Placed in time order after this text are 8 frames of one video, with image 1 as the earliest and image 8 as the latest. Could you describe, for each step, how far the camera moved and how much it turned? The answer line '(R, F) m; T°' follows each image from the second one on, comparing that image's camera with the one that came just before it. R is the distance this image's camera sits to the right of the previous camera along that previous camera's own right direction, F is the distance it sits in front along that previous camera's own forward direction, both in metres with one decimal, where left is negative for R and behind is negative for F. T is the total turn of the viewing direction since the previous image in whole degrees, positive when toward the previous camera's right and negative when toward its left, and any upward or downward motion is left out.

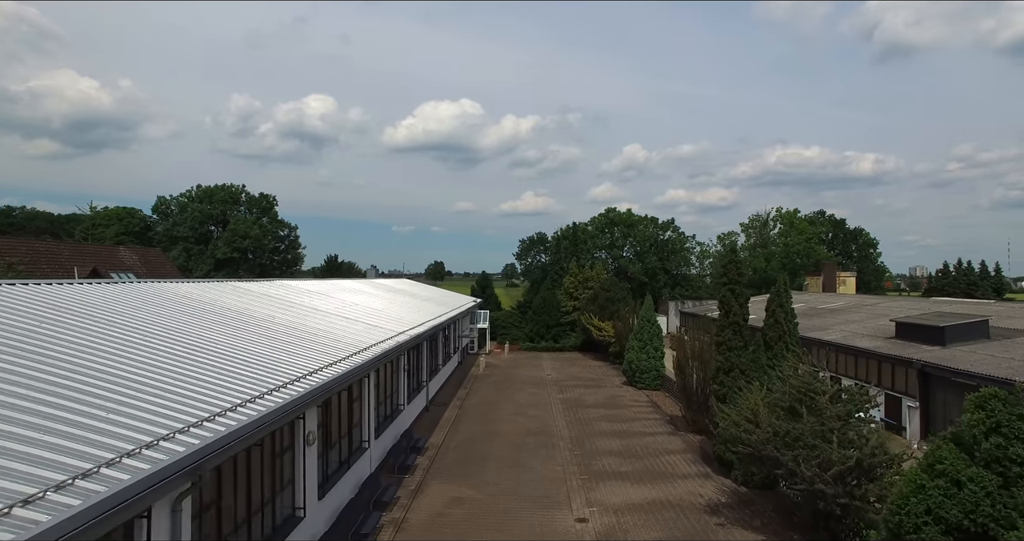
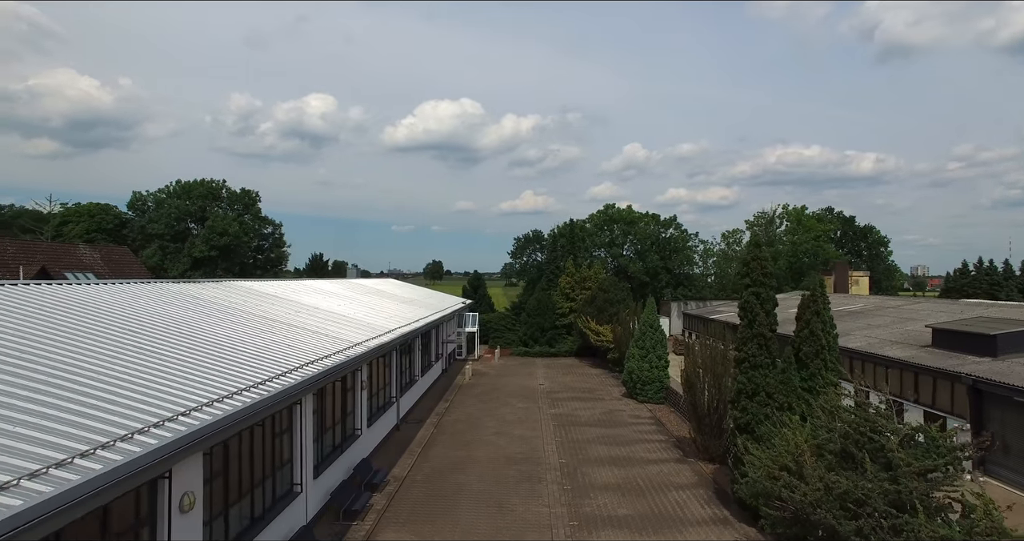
(+0.5, +2.5) m; 0°
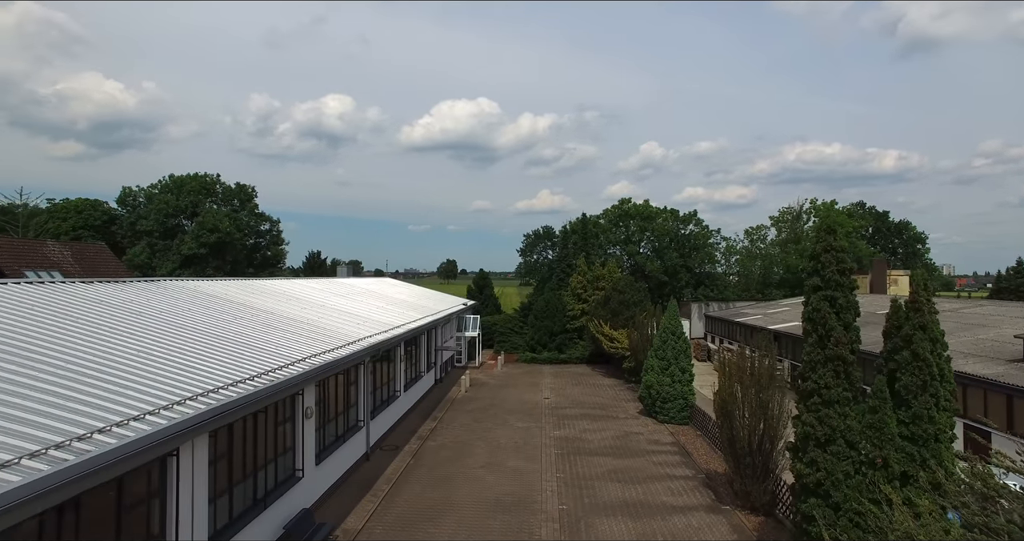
(+0.6, +3.0) m; -2°
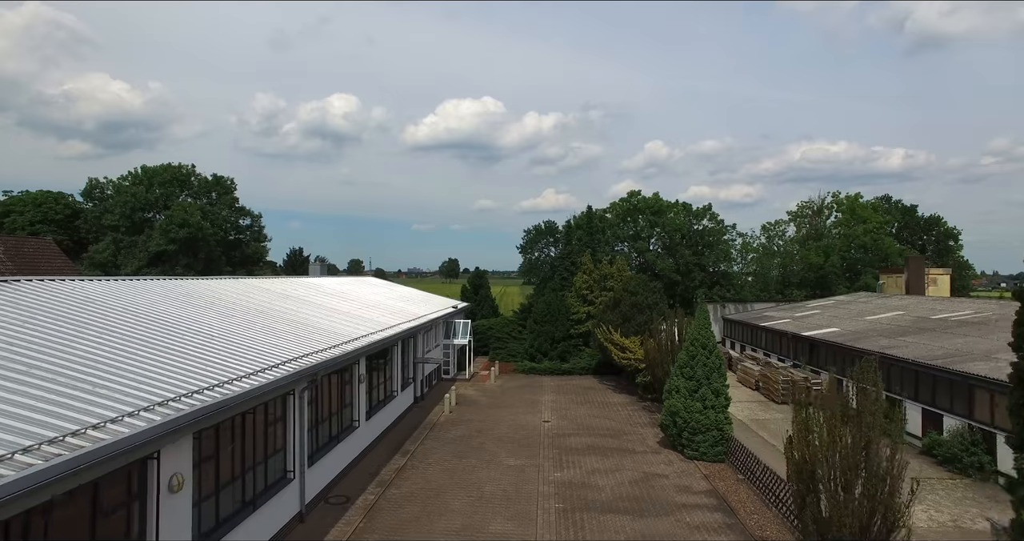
(+0.4, +3.7) m; 0°
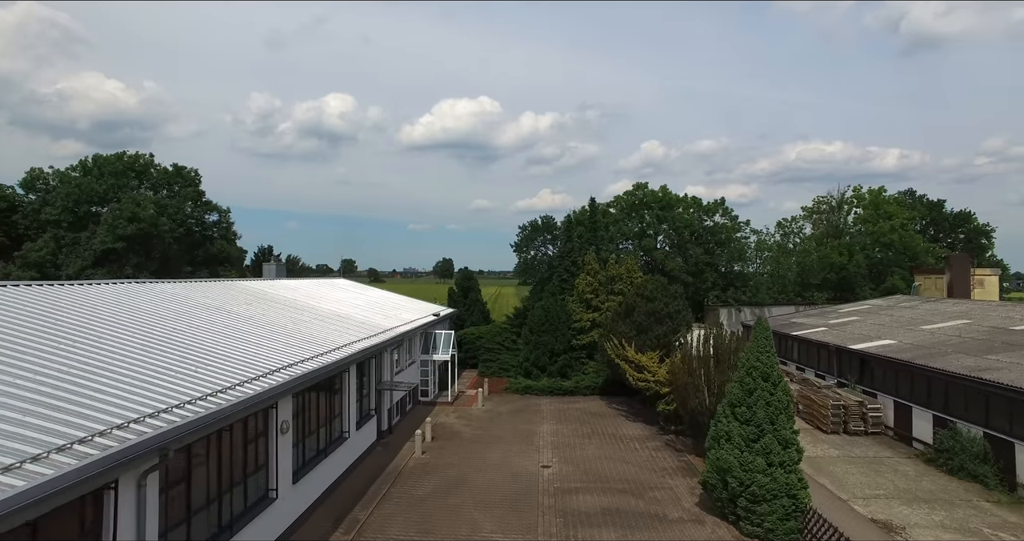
(+0.2, +4.3) m; 0°
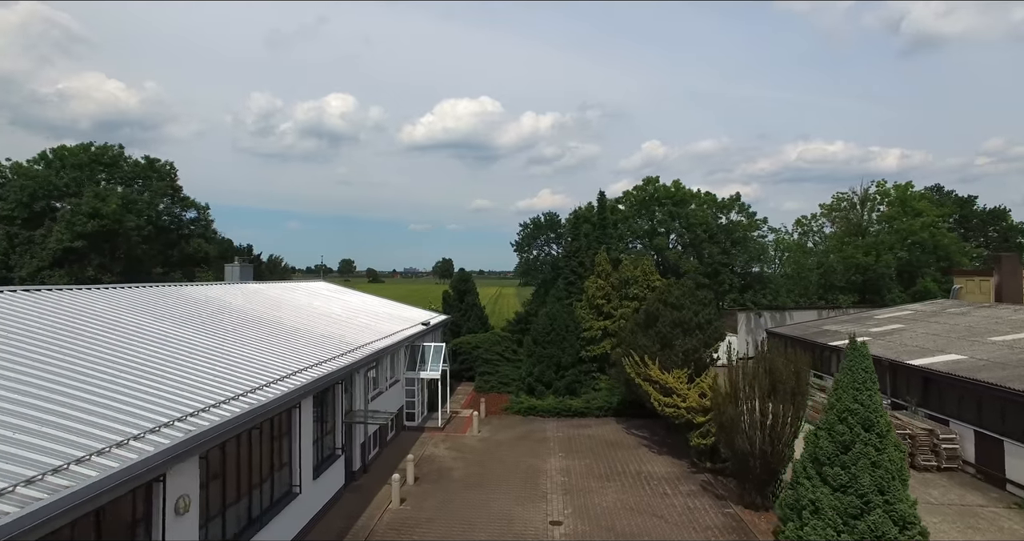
(0.0, +3.2) m; 0°
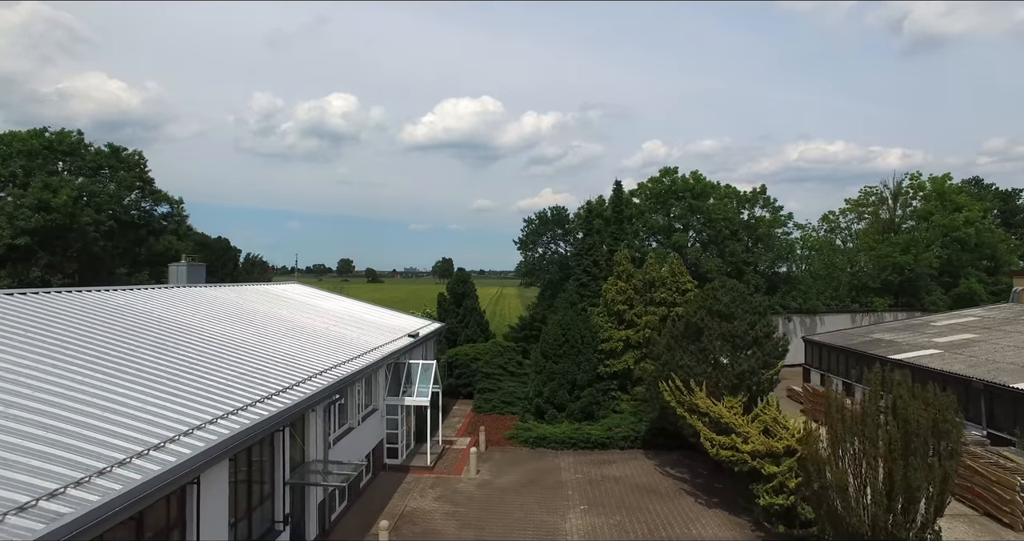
(-0.1, +3.6) m; 0°
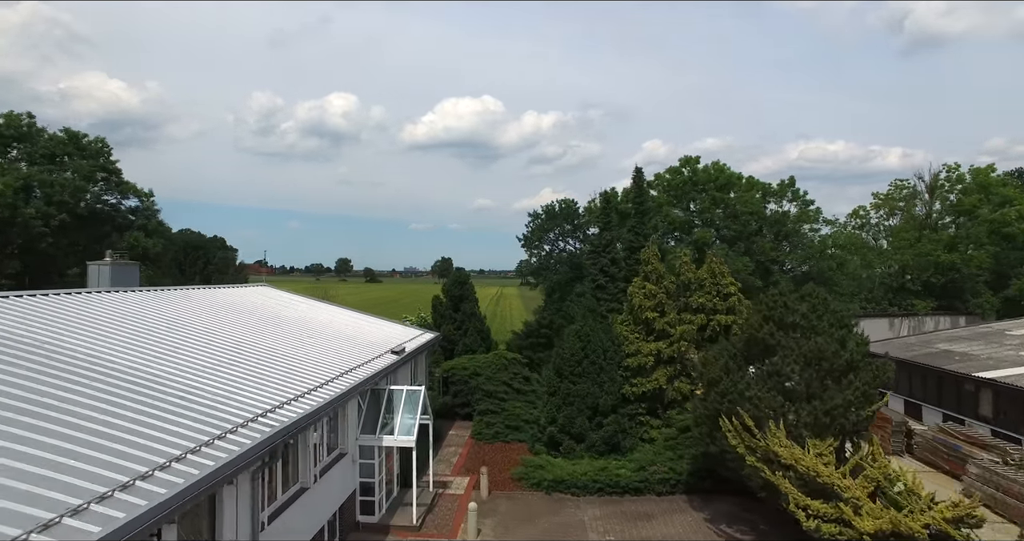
(-0.2, +3.5) m; 0°
